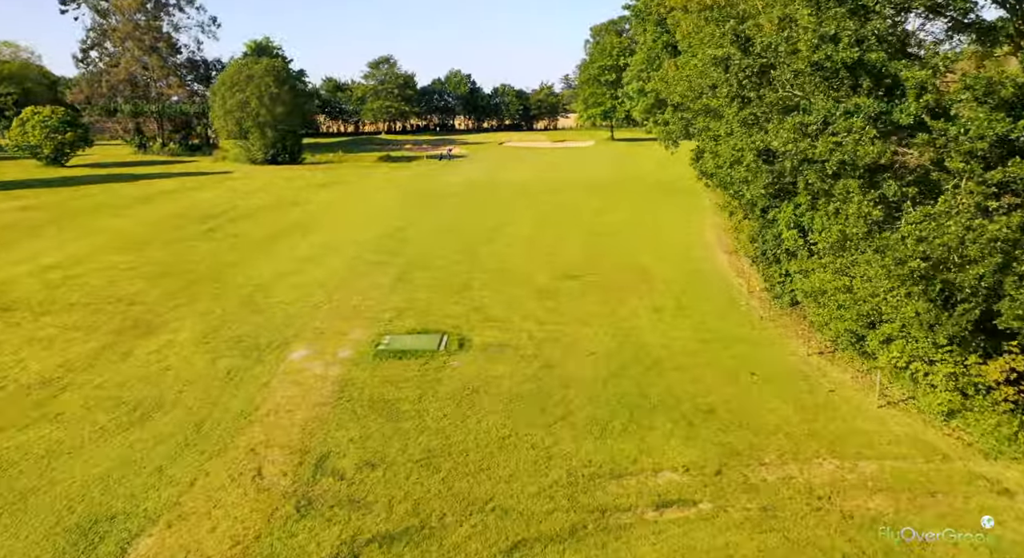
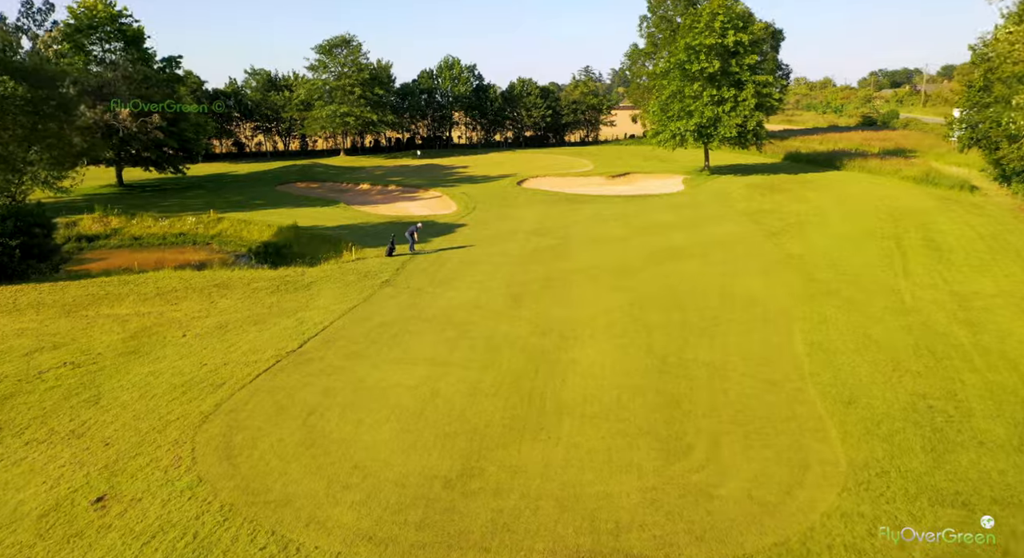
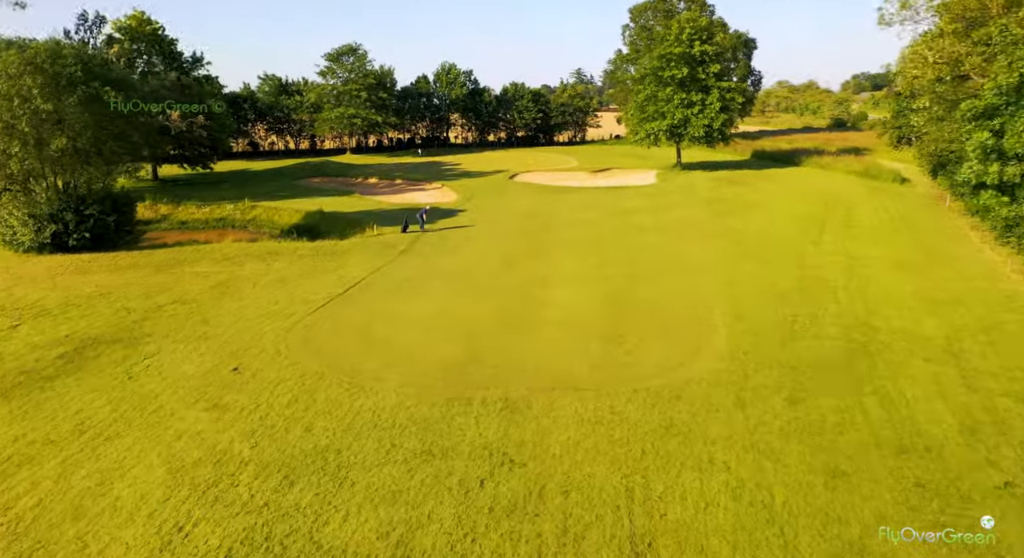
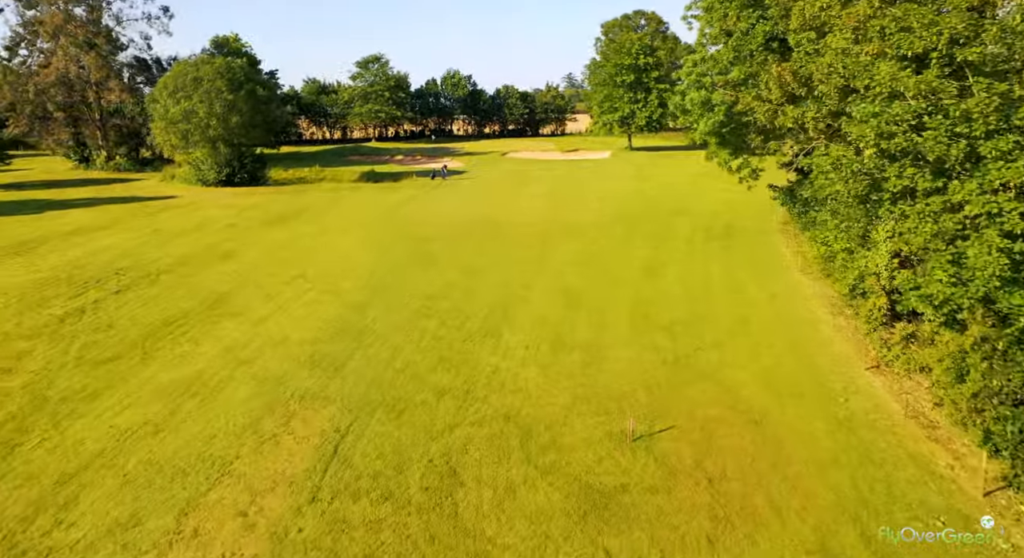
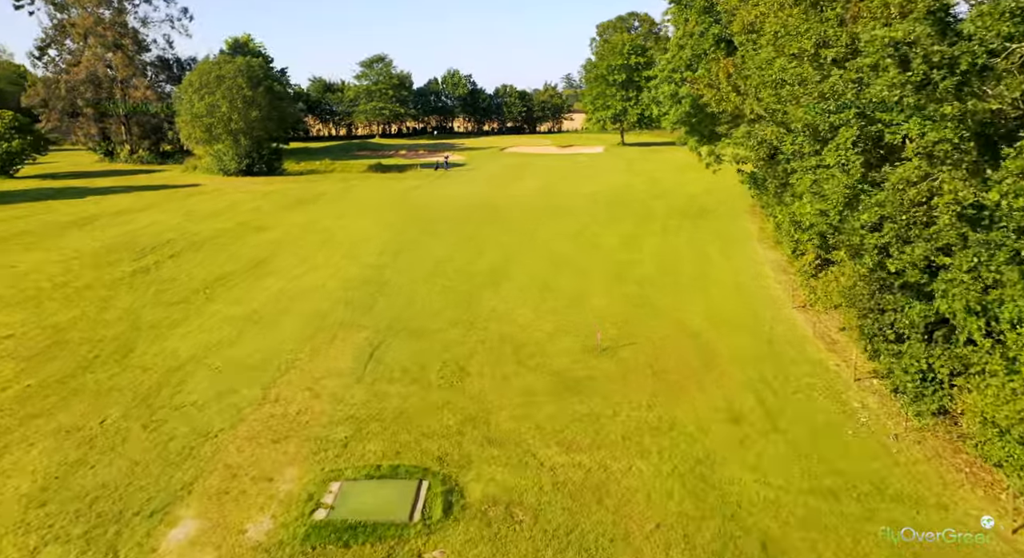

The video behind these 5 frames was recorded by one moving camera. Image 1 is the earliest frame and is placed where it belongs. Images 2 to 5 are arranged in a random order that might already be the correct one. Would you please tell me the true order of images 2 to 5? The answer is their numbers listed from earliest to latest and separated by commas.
5, 4, 3, 2
